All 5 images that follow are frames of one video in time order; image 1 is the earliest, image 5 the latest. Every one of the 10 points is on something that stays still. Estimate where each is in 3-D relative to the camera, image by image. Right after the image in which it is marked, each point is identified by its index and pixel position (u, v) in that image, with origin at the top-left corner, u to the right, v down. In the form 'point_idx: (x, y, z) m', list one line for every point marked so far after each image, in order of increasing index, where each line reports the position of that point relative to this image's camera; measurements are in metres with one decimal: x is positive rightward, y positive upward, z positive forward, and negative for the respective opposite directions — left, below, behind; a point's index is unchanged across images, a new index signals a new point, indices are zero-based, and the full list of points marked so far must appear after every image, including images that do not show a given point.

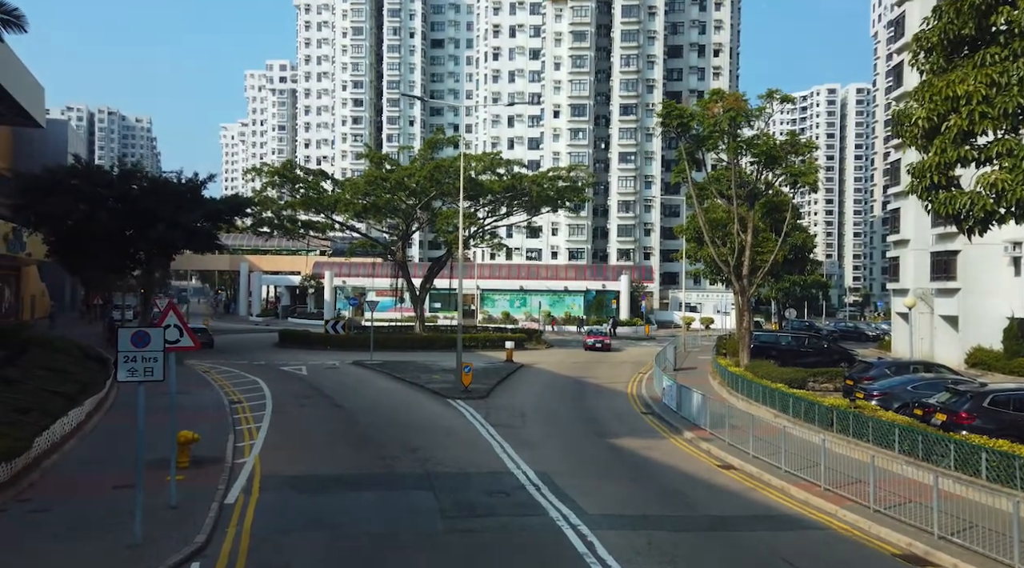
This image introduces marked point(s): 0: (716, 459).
0: (+4.5, -3.9, +17.1) m
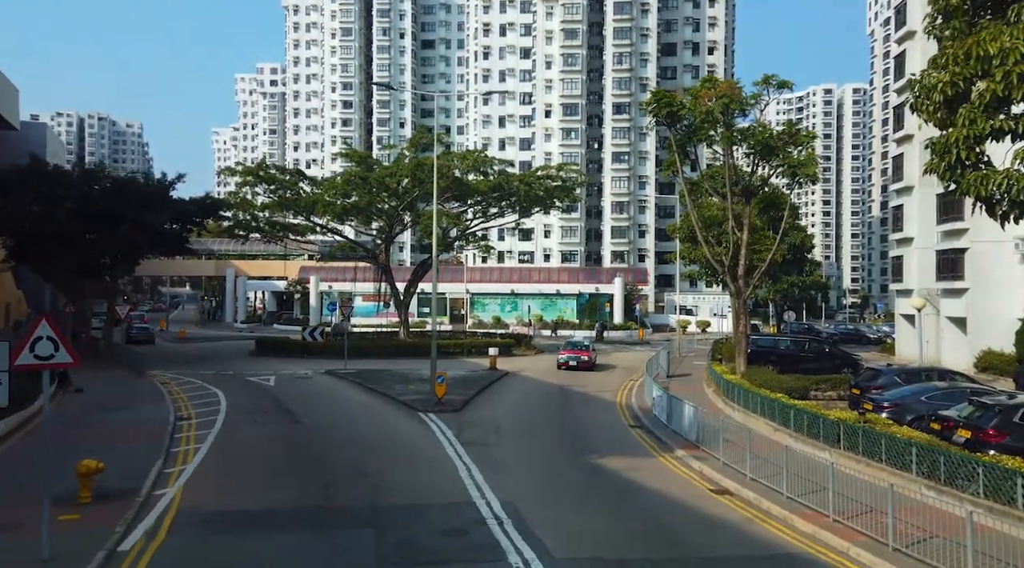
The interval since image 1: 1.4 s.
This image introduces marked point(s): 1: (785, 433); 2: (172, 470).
0: (+3.9, -3.9, +15.2) m
1: (+6.2, -3.4, +17.6) m
2: (-6.4, -3.5, +14.5) m
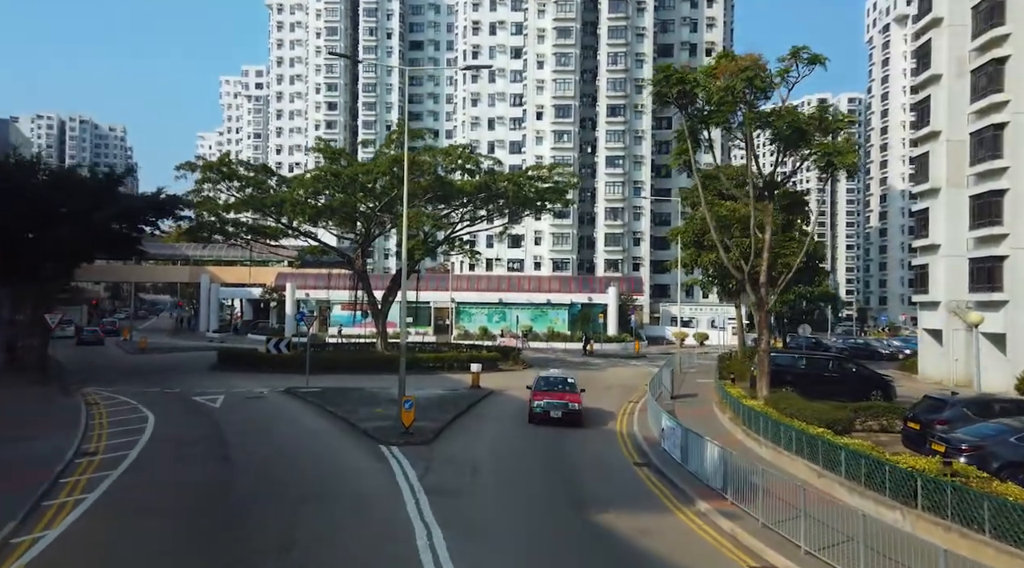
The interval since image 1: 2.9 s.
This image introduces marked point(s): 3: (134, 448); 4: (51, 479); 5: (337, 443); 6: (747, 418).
0: (+3.5, -4.0, +11.5) m
1: (+5.8, -3.6, +13.9) m
2: (-6.7, -3.5, +10.7) m
3: (-9.0, -3.9, +18.4) m
4: (-8.4, -3.6, +14.2) m
5: (-4.4, -4.0, +19.4) m
6: (+5.9, -3.4, +19.5) m
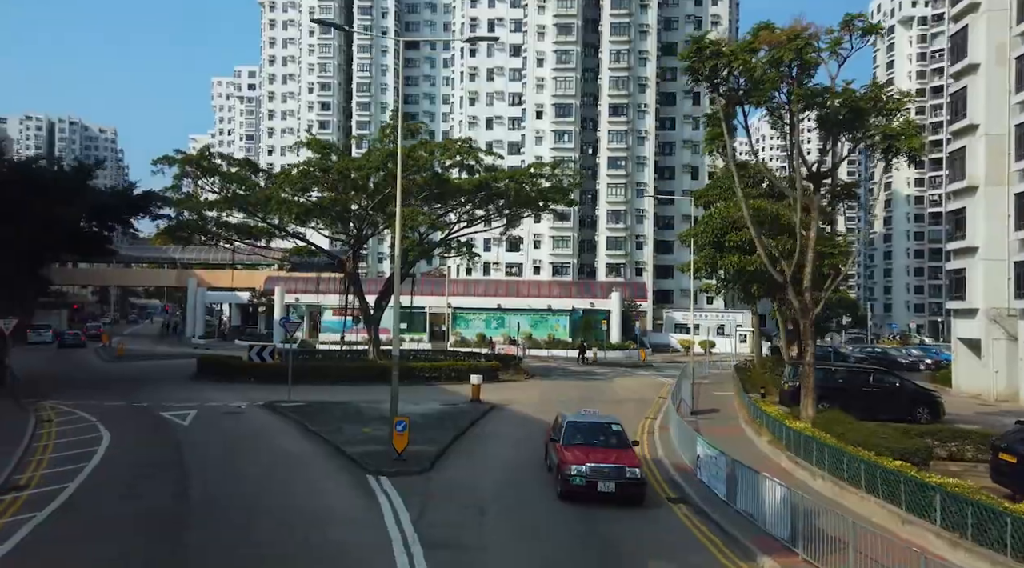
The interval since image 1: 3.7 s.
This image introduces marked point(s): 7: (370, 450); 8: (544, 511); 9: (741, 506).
0: (+3.8, -4.0, +8.8) m
1: (+6.1, -3.6, +11.3) m
2: (-6.5, -3.5, +8.0) m
3: (-8.8, -3.9, +15.6) m
4: (-8.2, -3.6, +11.5) m
5: (-4.2, -4.0, +16.7) m
6: (+6.1, -3.4, +16.9) m
7: (-3.3, -3.9, +18.2) m
8: (+0.6, -4.0, +13.7) m
9: (+3.9, -3.8, +13.3) m
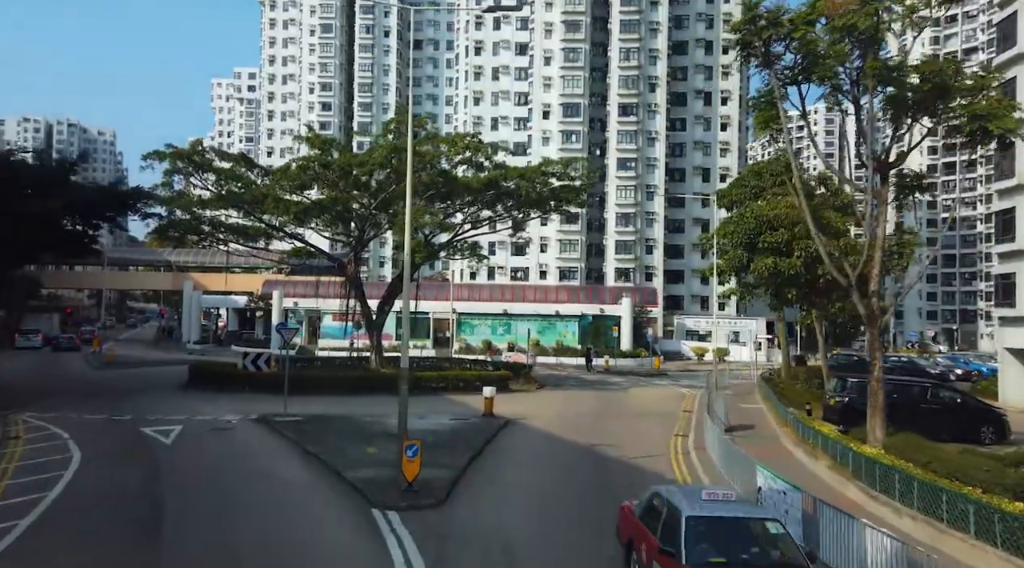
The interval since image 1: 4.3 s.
0: (+4.3, -4.0, +6.6) m
1: (+6.6, -3.6, +9.0) m
2: (-6.0, -3.5, +5.7) m
3: (-8.3, -3.9, +13.4) m
4: (-7.7, -3.5, +9.2) m
5: (-3.7, -4.1, +14.4) m
6: (+6.7, -3.5, +14.6) m
7: (-2.8, -3.9, +16.0) m
8: (+1.2, -4.1, +11.4) m
9: (+4.4, -3.8, +11.0) m
